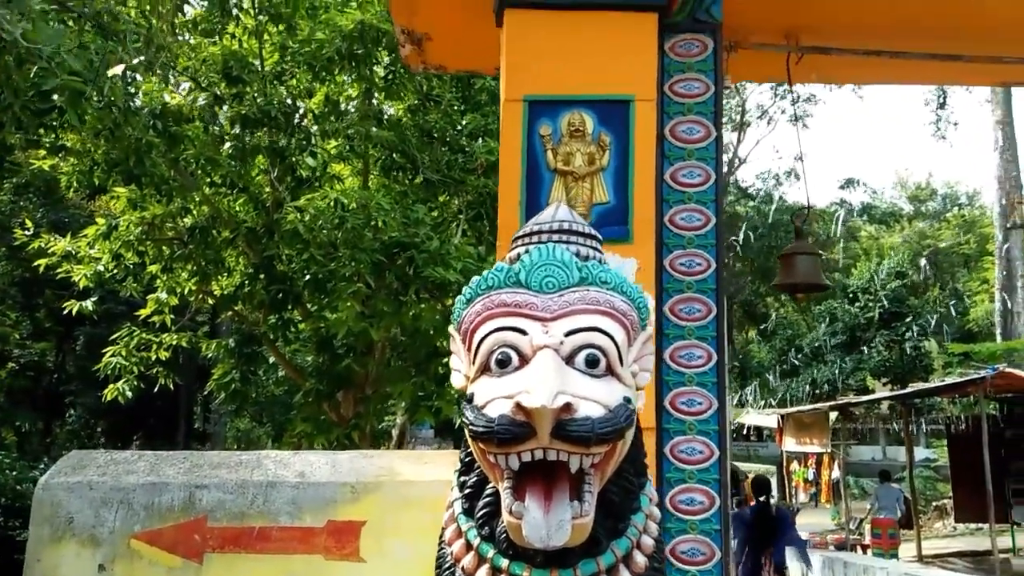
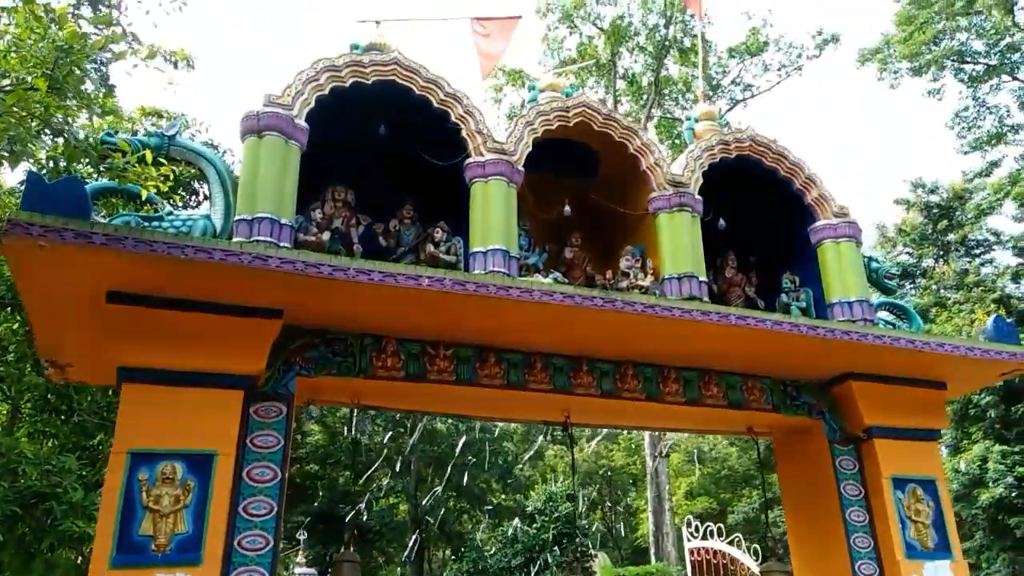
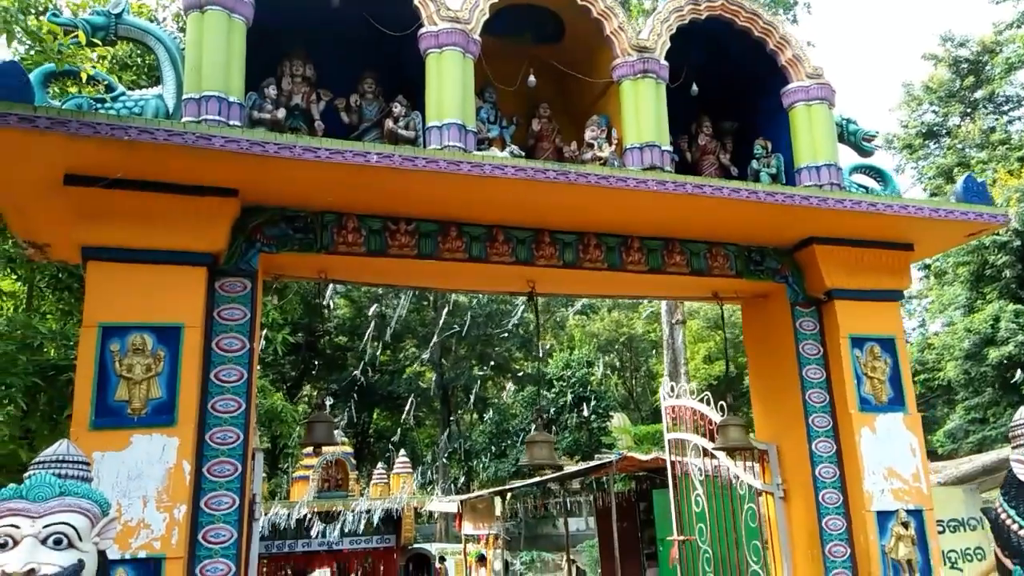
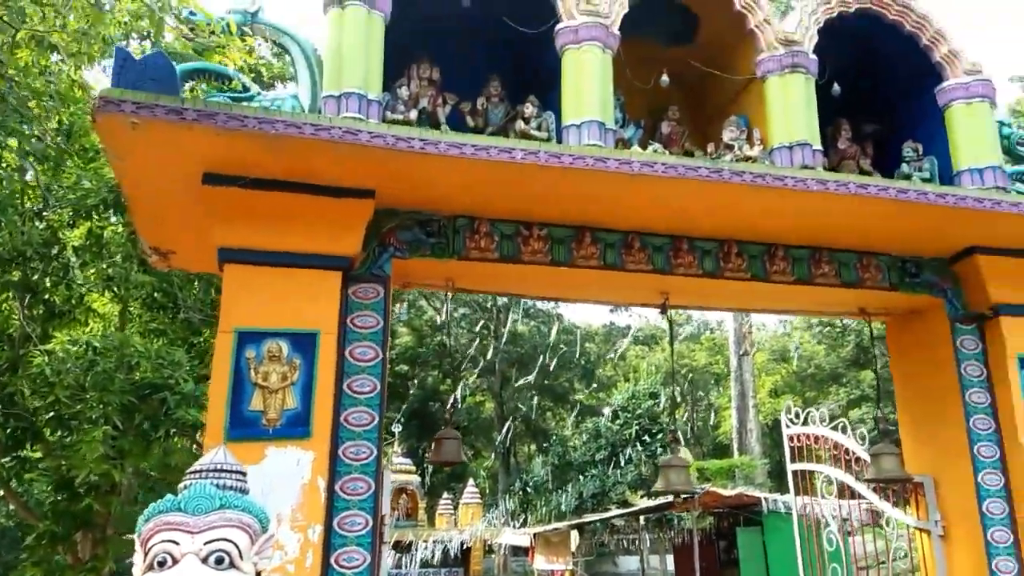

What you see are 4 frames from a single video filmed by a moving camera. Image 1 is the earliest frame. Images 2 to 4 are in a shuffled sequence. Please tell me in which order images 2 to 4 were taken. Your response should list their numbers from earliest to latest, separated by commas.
4, 2, 3
